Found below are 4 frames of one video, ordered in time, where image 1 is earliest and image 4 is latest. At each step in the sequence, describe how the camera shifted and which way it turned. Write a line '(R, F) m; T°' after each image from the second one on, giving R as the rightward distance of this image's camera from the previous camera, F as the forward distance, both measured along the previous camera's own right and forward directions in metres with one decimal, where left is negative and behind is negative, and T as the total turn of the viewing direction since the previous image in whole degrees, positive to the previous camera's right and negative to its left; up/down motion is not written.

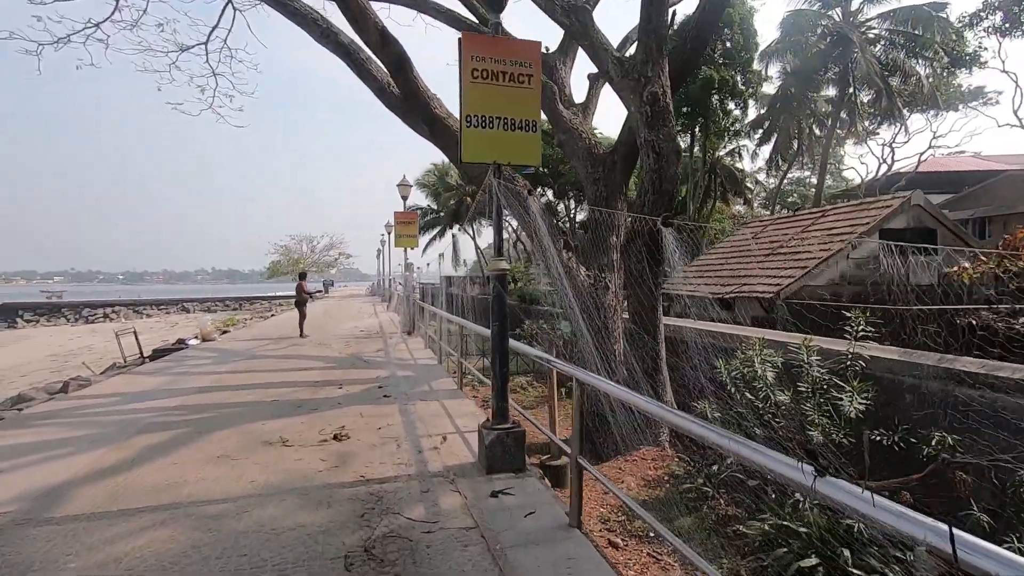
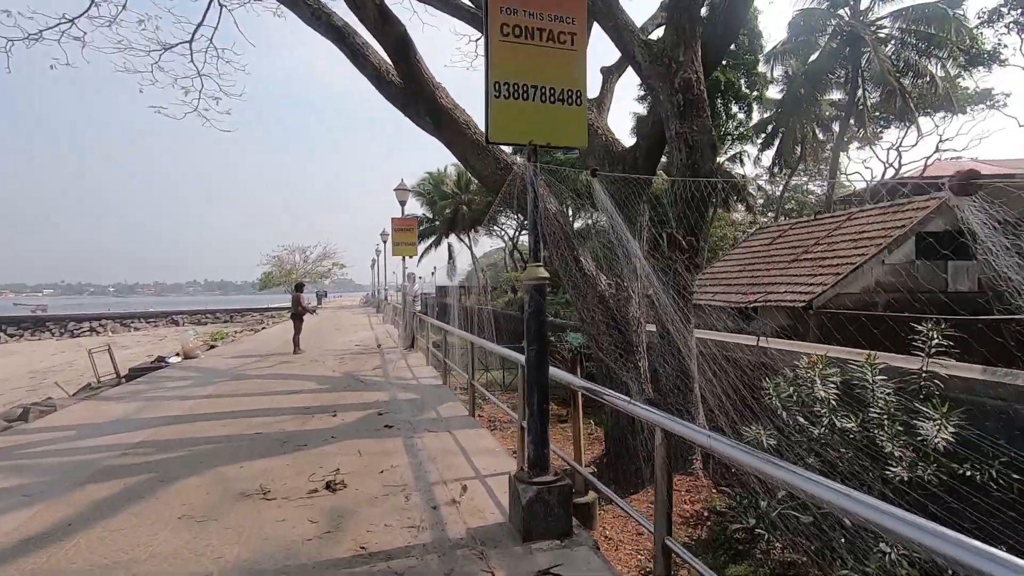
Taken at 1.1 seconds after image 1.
(-0.2, +0.7) m; +1°
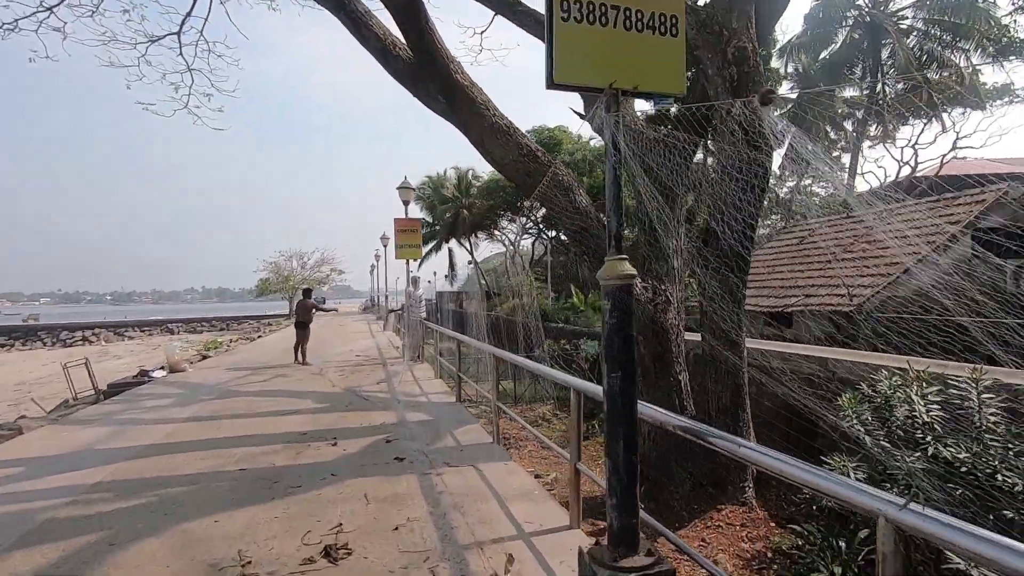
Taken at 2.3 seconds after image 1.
(-0.2, +0.7) m; 0°
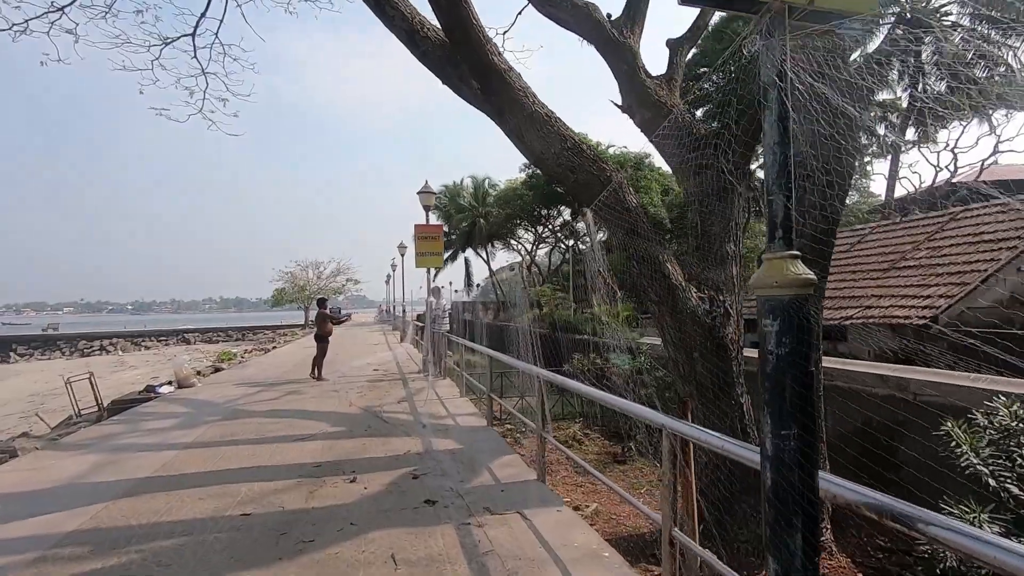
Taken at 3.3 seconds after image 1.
(-0.2, +0.6) m; -1°
